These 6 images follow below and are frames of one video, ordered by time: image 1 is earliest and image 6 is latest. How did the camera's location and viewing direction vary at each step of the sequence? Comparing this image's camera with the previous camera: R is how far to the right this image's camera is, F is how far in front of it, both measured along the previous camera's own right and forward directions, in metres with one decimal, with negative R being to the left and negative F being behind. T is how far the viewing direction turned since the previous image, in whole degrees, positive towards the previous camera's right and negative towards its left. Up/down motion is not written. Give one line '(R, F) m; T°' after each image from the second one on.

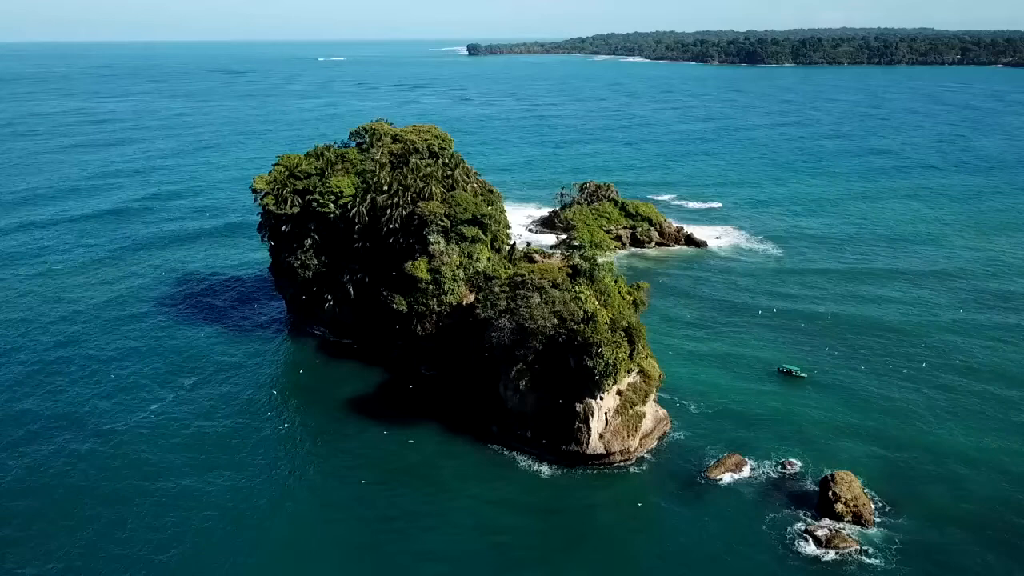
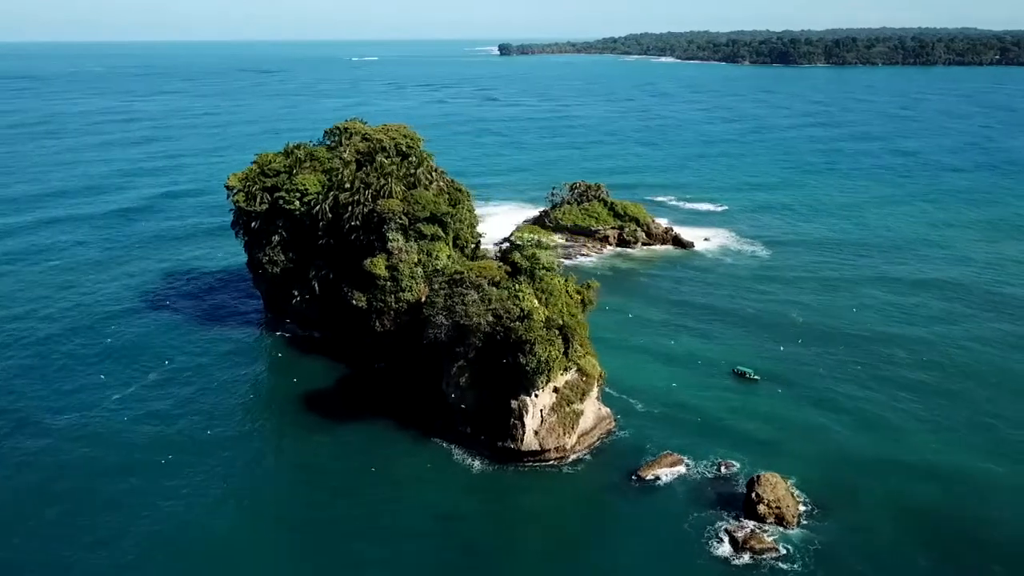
(+3.8, -0.2) m; -2°
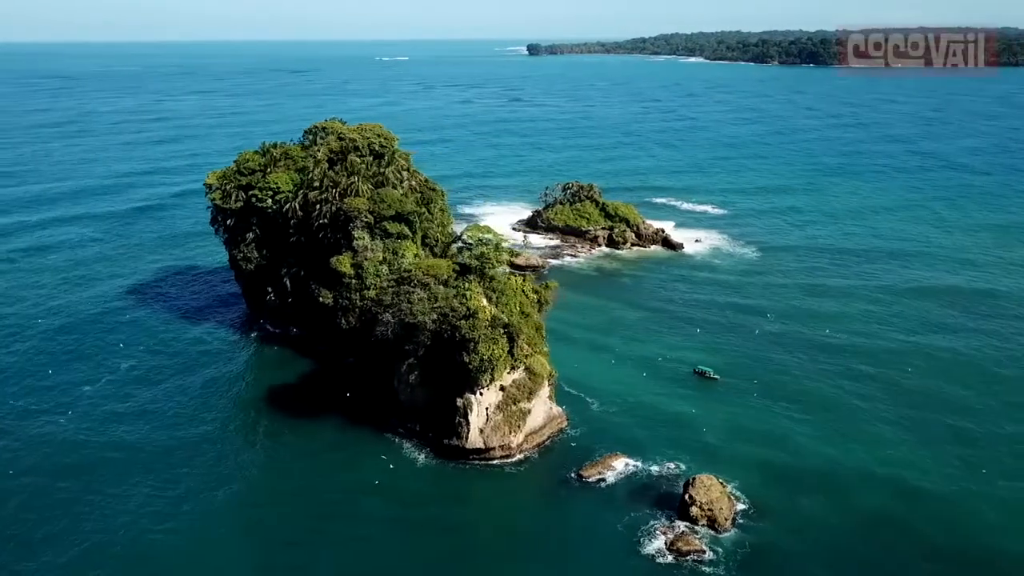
(+3.3, -0.1) m; -2°
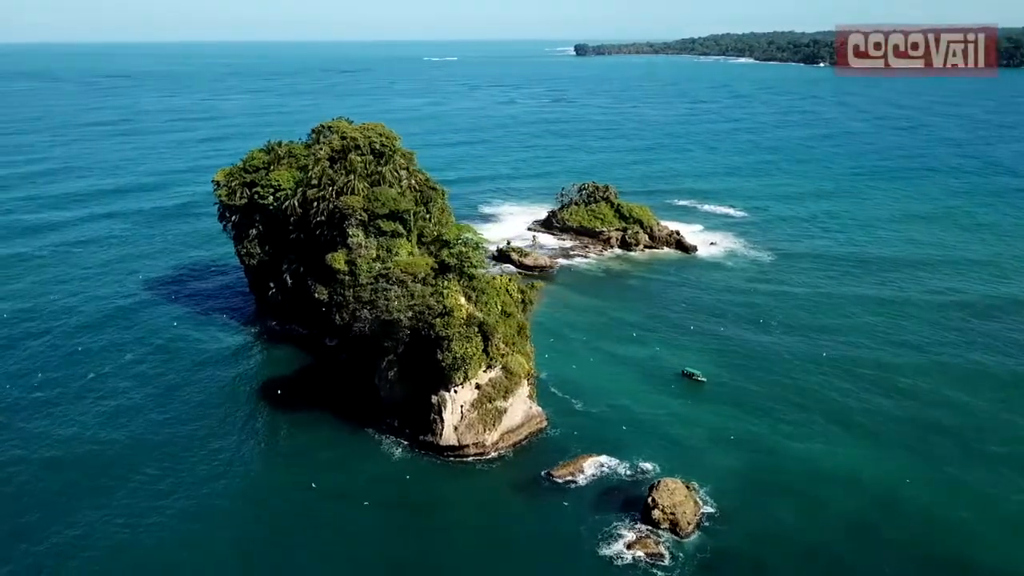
(+2.8, -0.1) m; -3°
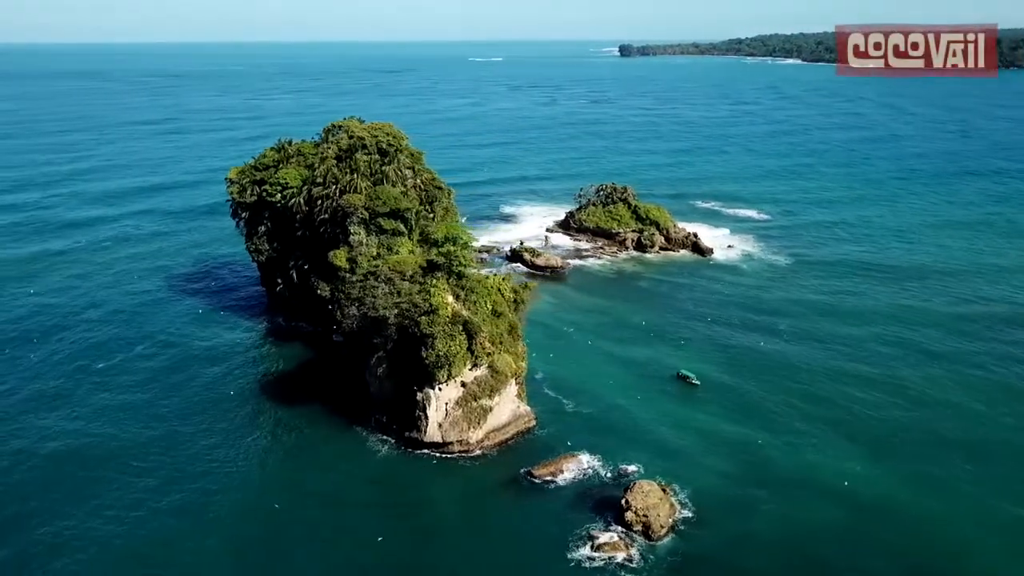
(+2.3, -0.1) m; -3°
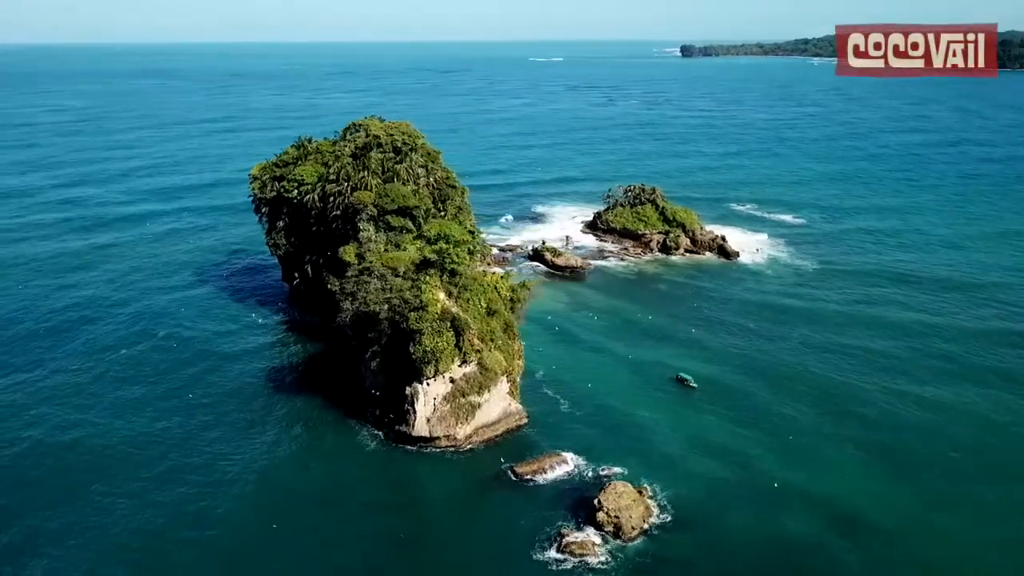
(+2.8, -0.1) m; -4°
